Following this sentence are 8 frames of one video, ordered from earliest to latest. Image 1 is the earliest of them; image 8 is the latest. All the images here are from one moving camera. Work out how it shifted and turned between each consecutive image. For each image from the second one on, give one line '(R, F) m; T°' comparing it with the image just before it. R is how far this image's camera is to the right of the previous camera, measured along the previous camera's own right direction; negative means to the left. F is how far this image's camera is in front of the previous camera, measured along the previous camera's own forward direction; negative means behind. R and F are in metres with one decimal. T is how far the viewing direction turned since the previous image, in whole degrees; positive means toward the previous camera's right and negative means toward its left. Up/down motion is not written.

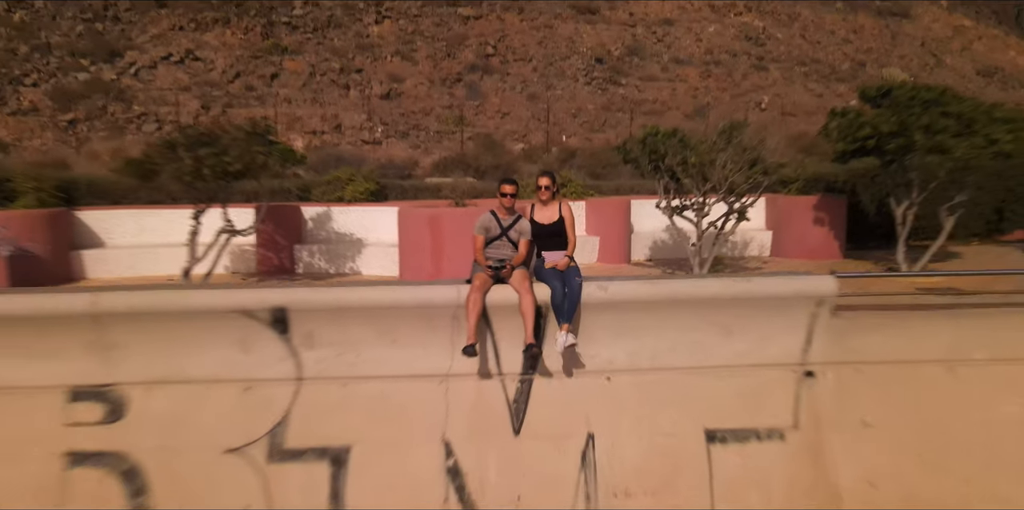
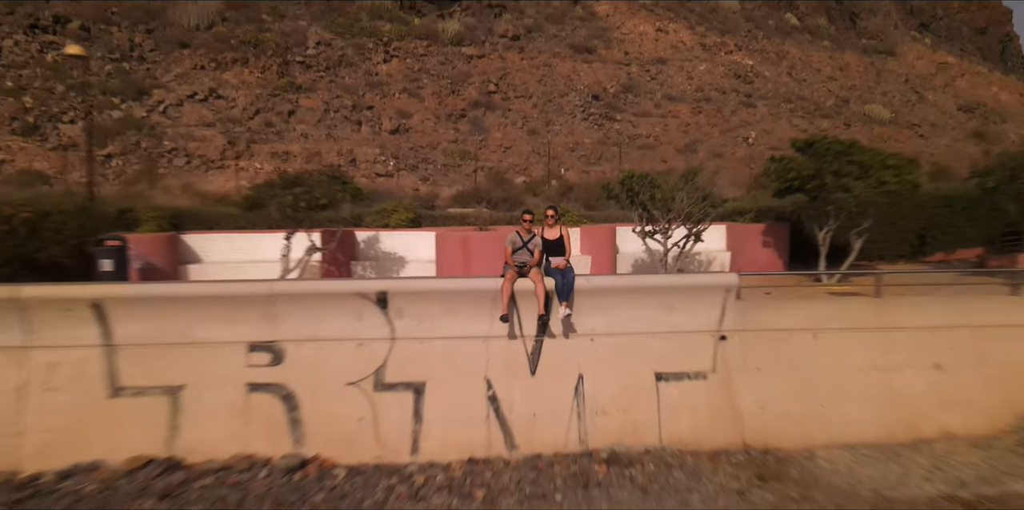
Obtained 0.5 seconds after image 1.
(-0.1, -1.5) m; 0°
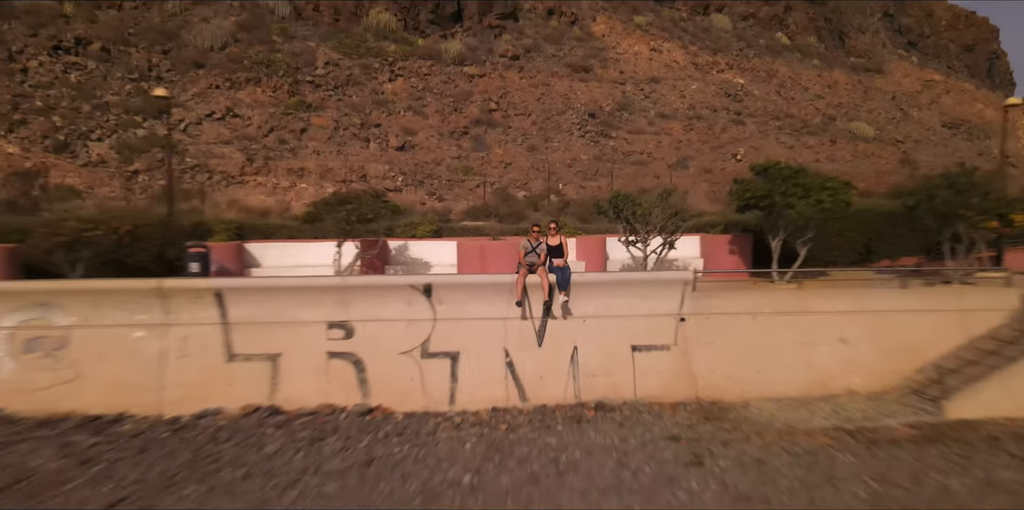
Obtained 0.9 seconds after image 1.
(-0.1, -1.4) m; 0°
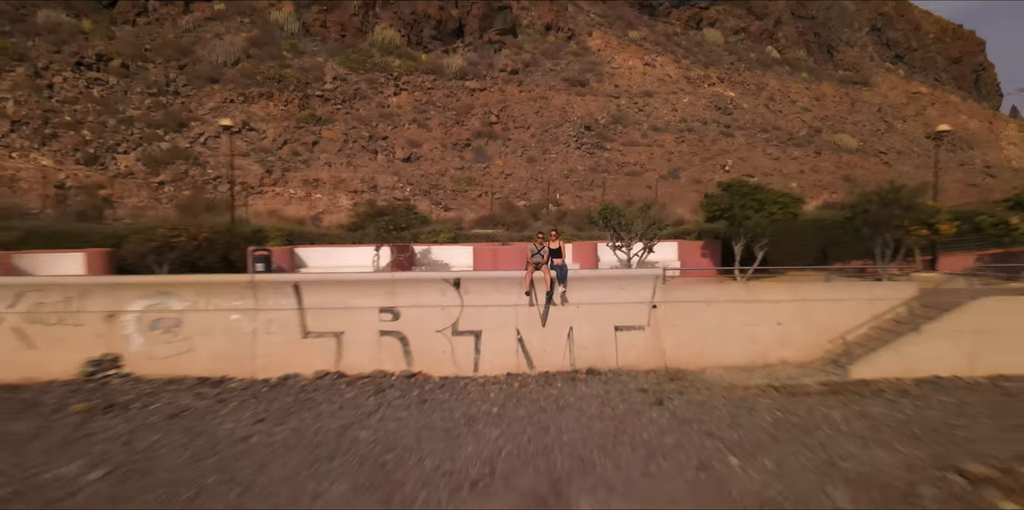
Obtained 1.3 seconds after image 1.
(-0.1, -1.7) m; 0°
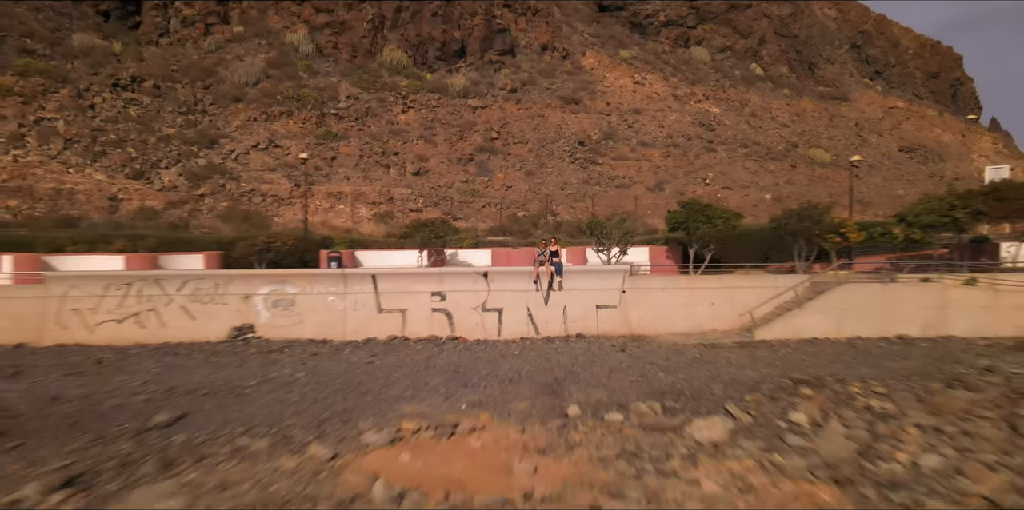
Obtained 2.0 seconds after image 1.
(-0.2, -3.1) m; 0°
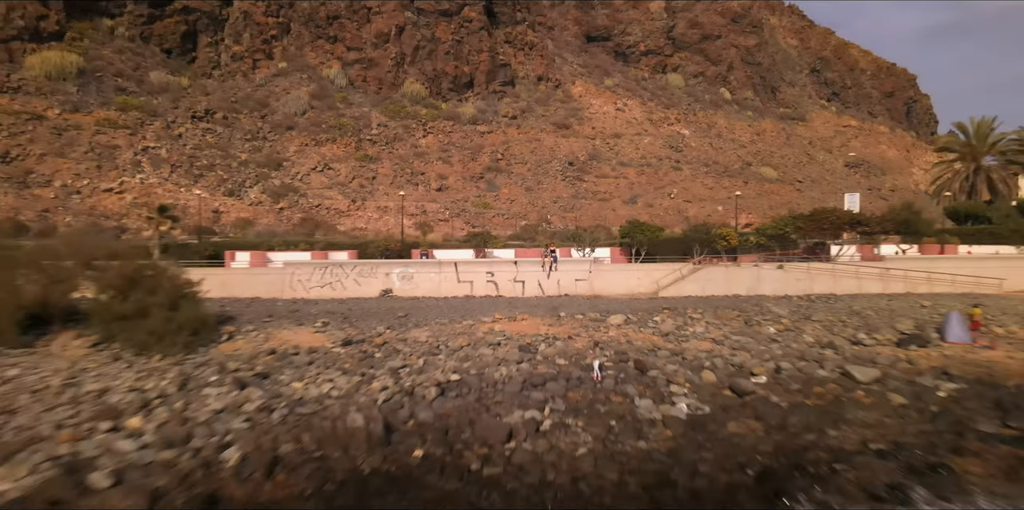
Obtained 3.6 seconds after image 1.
(-0.6, -8.7) m; +1°
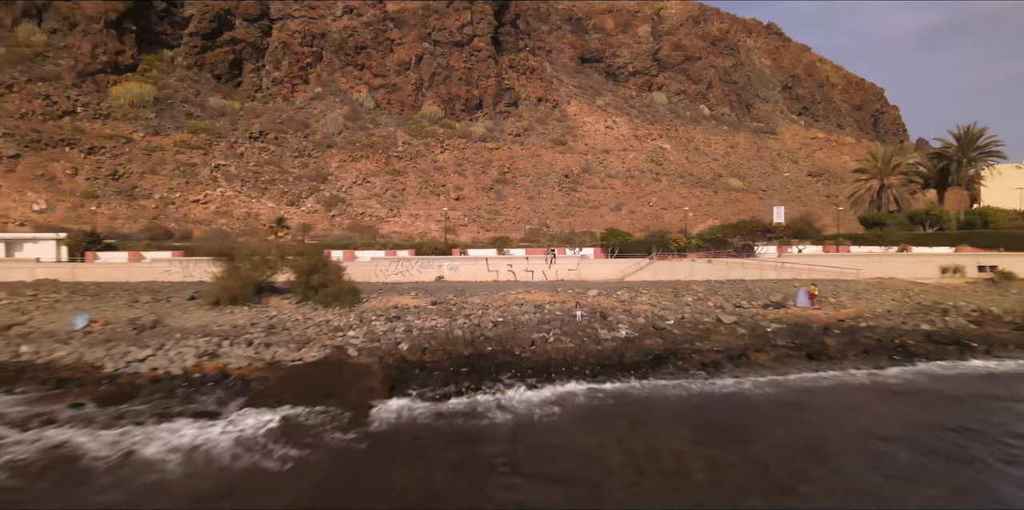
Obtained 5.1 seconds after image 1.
(-0.6, -8.8) m; 0°
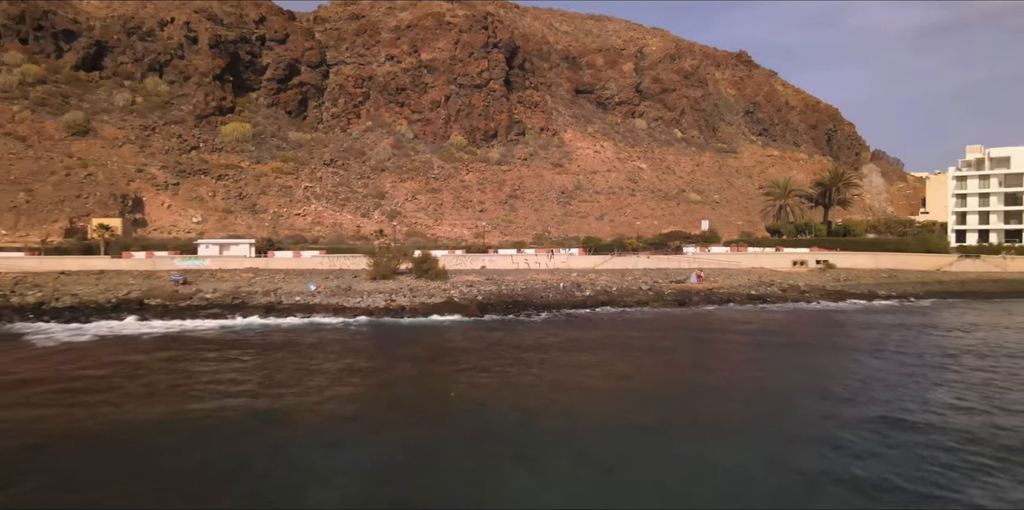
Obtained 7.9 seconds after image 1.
(-0.8, -17.5) m; 0°
